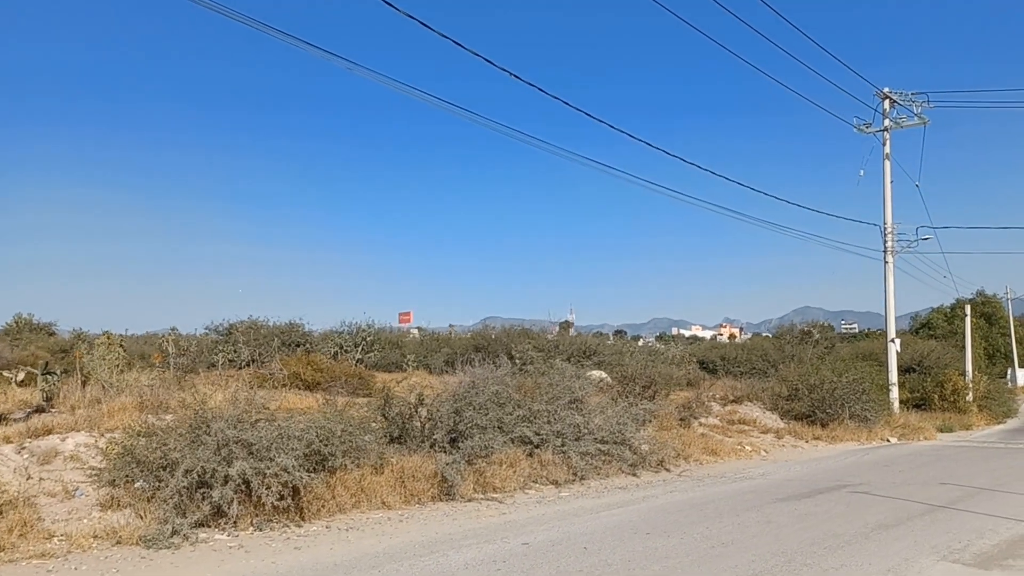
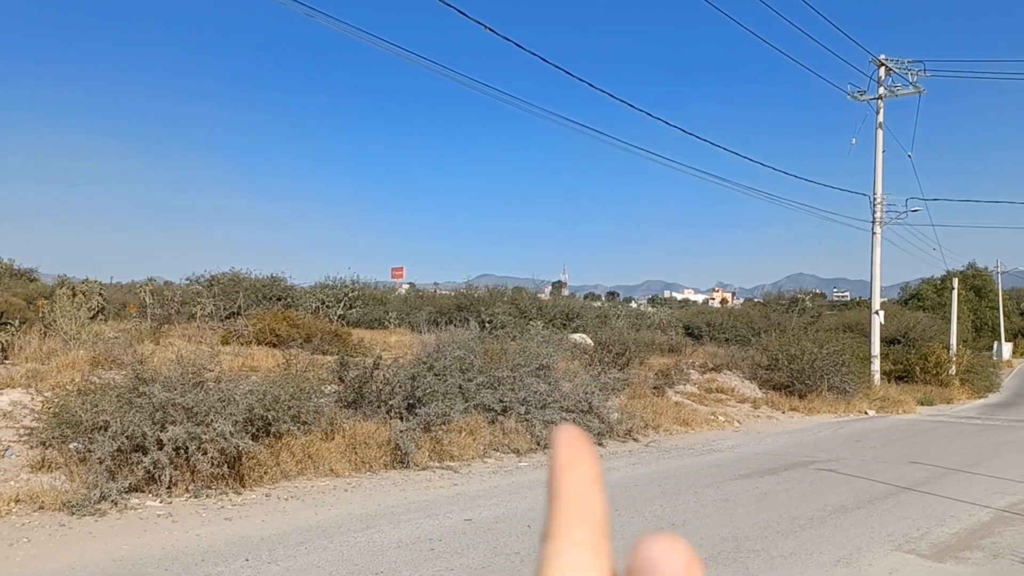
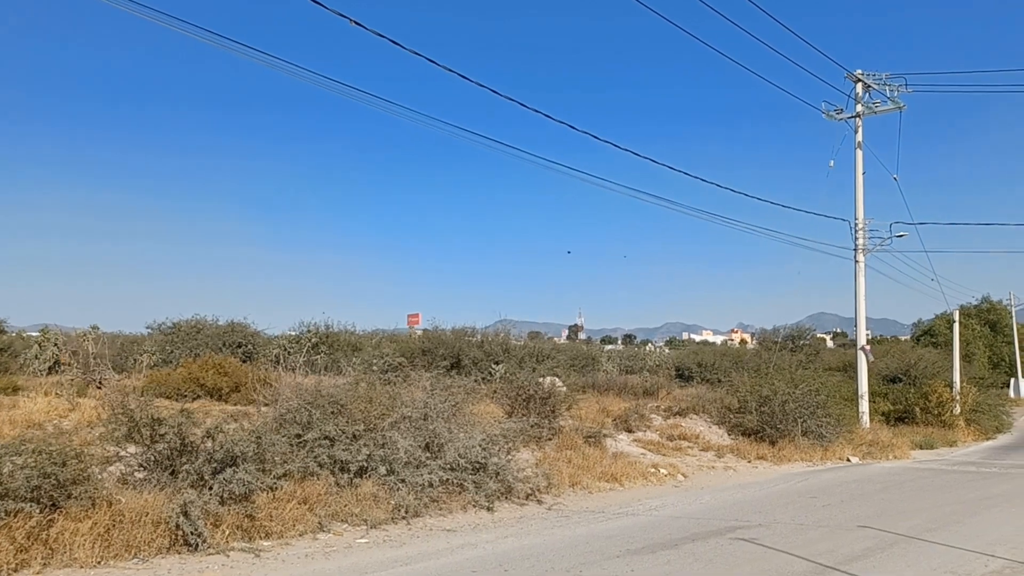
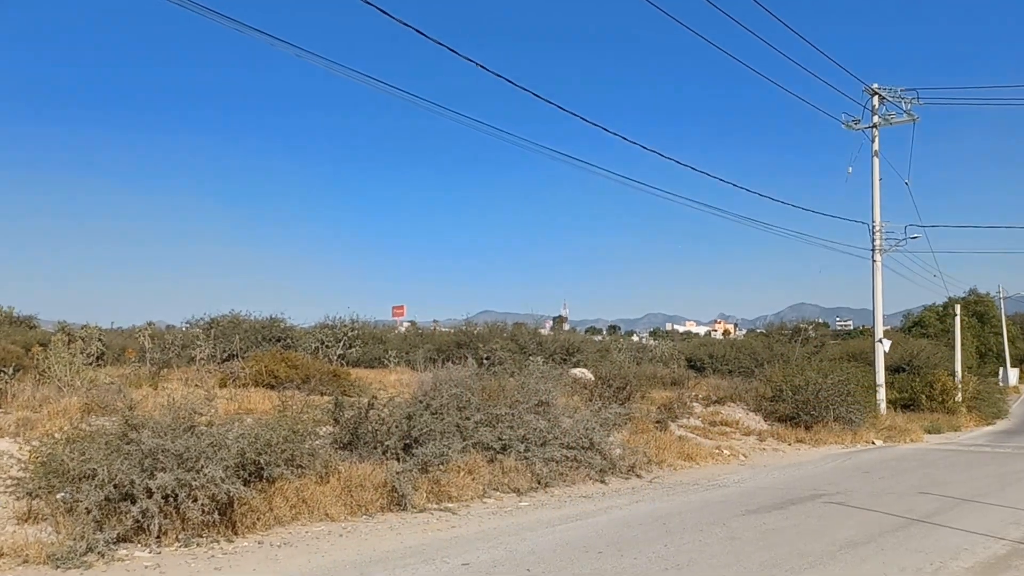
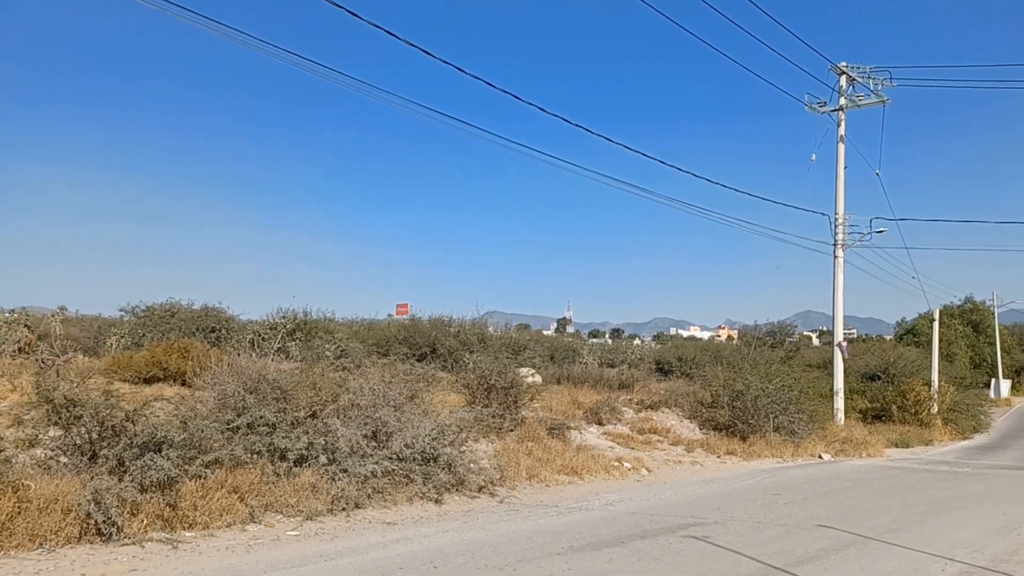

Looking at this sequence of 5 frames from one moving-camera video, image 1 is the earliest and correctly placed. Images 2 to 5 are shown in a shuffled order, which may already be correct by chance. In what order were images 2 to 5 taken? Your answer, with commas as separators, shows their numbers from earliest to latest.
2, 4, 3, 5
